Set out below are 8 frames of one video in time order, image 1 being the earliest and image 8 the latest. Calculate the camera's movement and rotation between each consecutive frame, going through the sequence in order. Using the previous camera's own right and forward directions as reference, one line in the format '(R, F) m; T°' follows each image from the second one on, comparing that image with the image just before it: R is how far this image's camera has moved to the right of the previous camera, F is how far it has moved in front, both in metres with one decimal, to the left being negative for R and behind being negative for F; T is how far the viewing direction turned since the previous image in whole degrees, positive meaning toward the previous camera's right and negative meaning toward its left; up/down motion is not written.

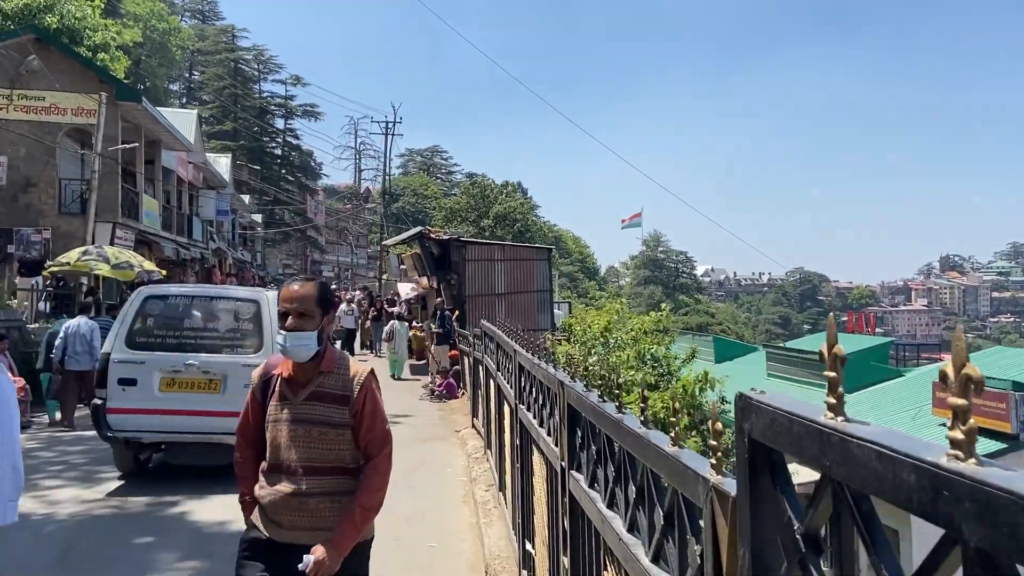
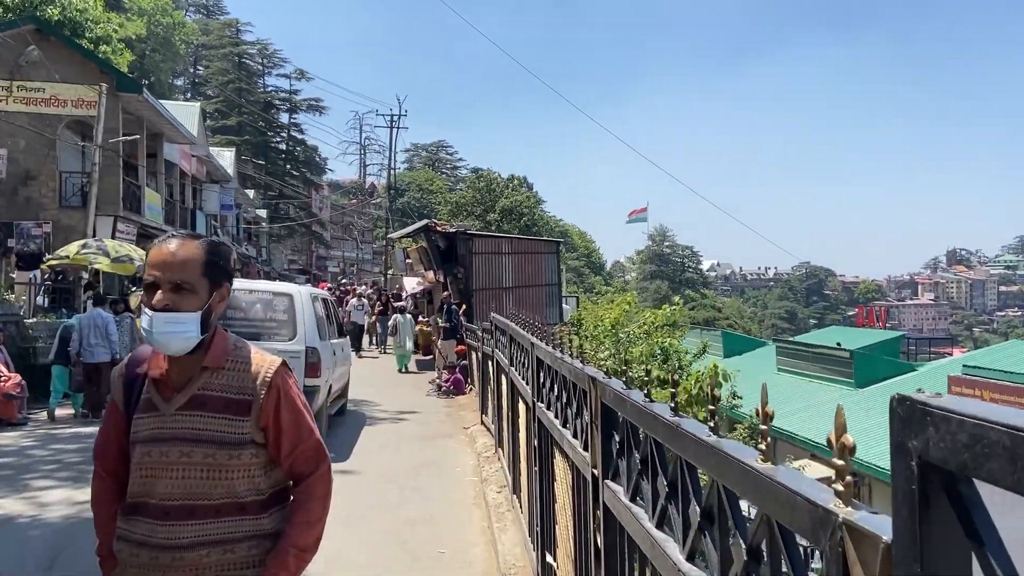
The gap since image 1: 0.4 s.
(-0.1, +0.3) m; 0°
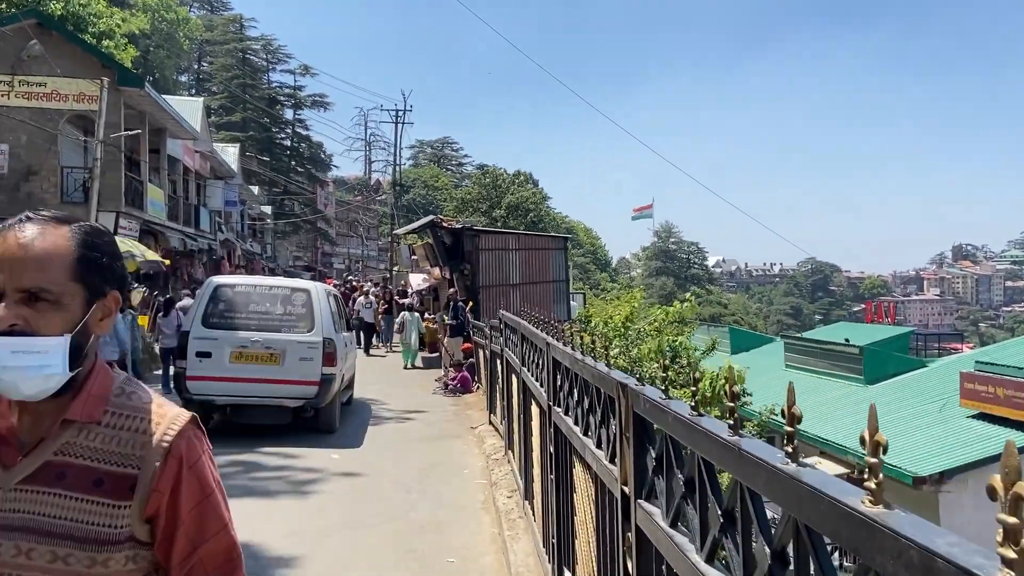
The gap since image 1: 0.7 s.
(0.0, +0.2) m; 0°
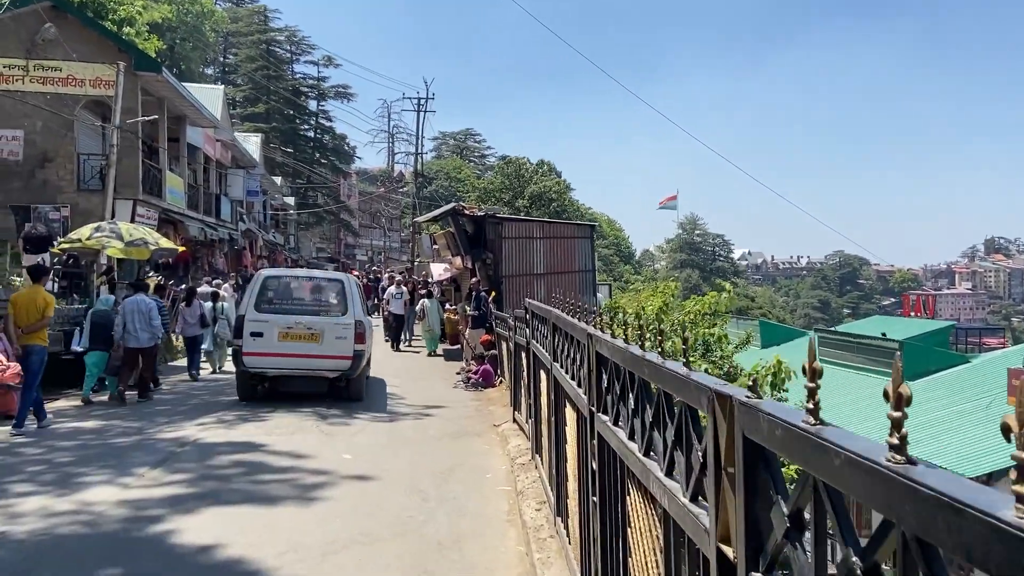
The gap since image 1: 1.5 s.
(0.0, +0.7) m; -2°
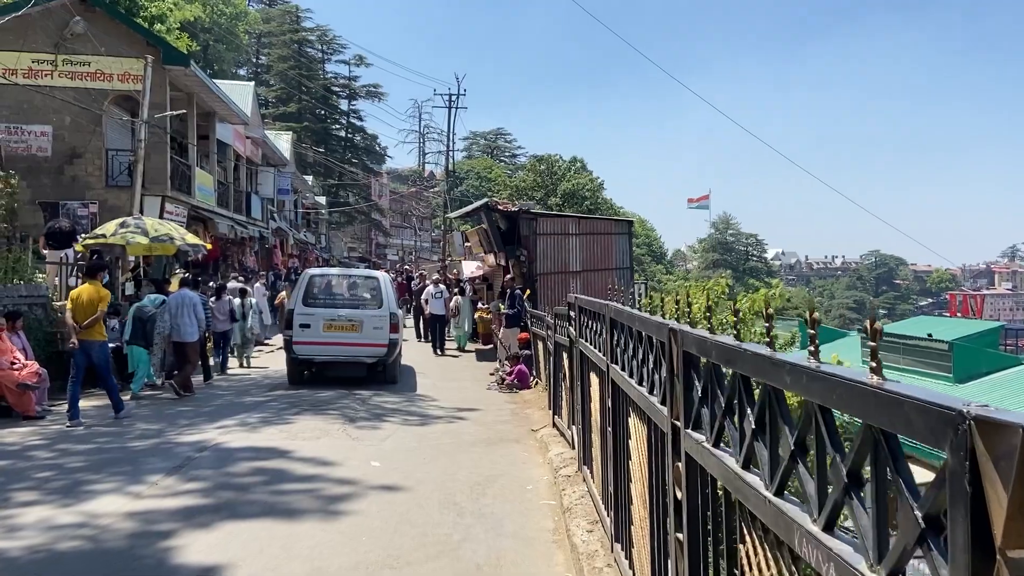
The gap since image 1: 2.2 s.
(-0.1, +0.6) m; -2°
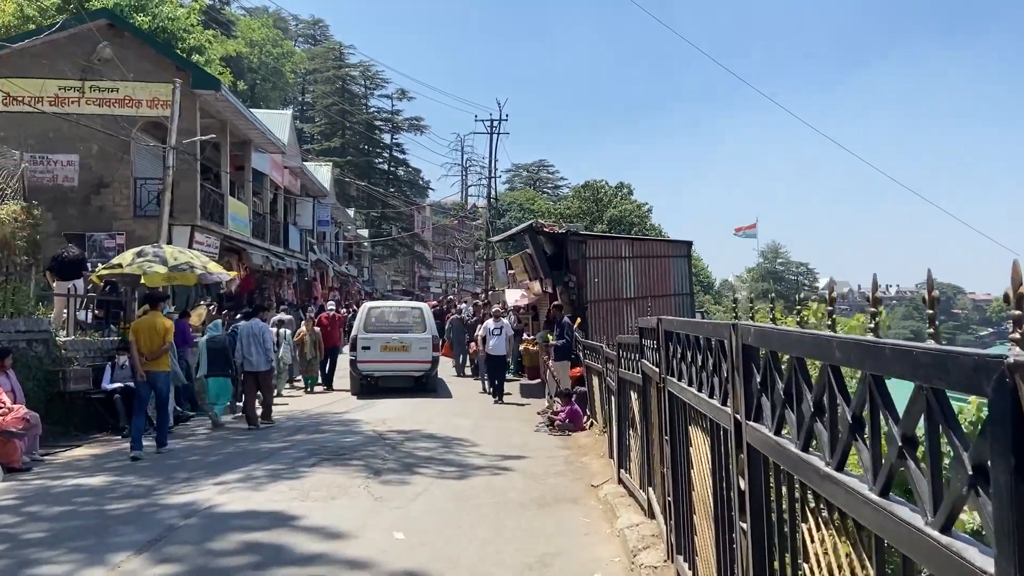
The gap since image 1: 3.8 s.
(-0.1, +1.4) m; -3°
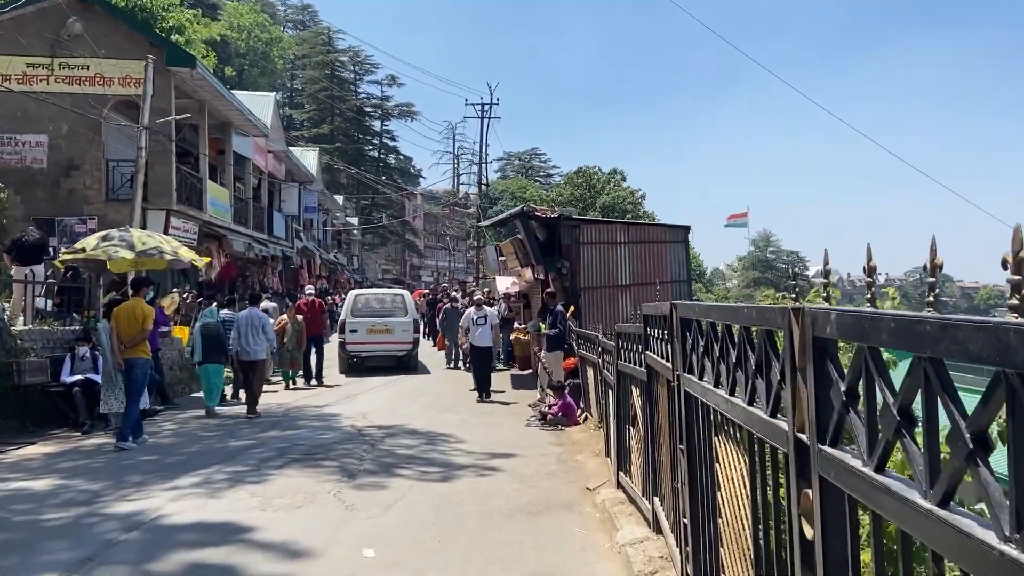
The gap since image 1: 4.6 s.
(0.0, +0.7) m; +1°
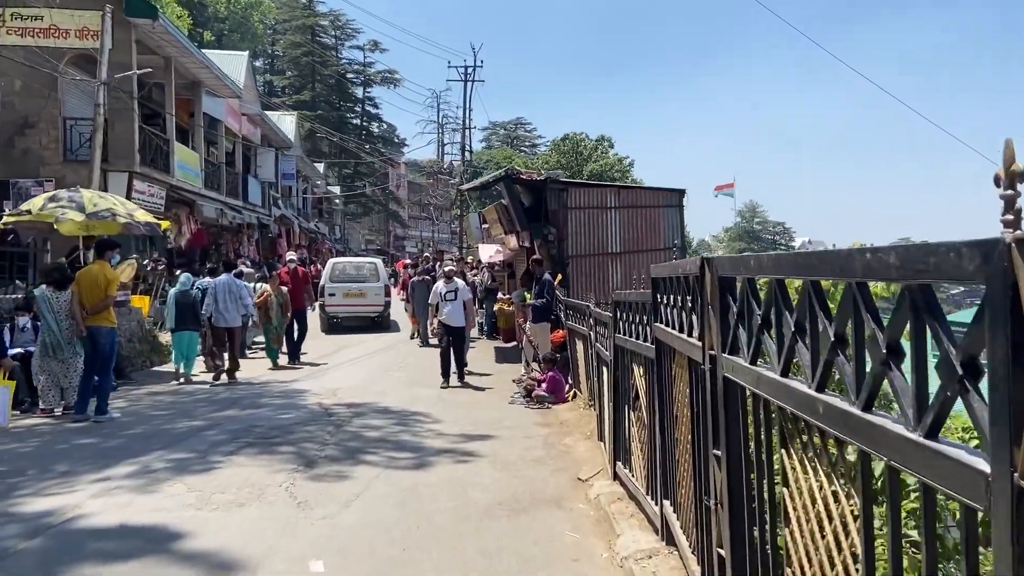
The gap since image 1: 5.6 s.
(0.0, +0.9) m; +1°
